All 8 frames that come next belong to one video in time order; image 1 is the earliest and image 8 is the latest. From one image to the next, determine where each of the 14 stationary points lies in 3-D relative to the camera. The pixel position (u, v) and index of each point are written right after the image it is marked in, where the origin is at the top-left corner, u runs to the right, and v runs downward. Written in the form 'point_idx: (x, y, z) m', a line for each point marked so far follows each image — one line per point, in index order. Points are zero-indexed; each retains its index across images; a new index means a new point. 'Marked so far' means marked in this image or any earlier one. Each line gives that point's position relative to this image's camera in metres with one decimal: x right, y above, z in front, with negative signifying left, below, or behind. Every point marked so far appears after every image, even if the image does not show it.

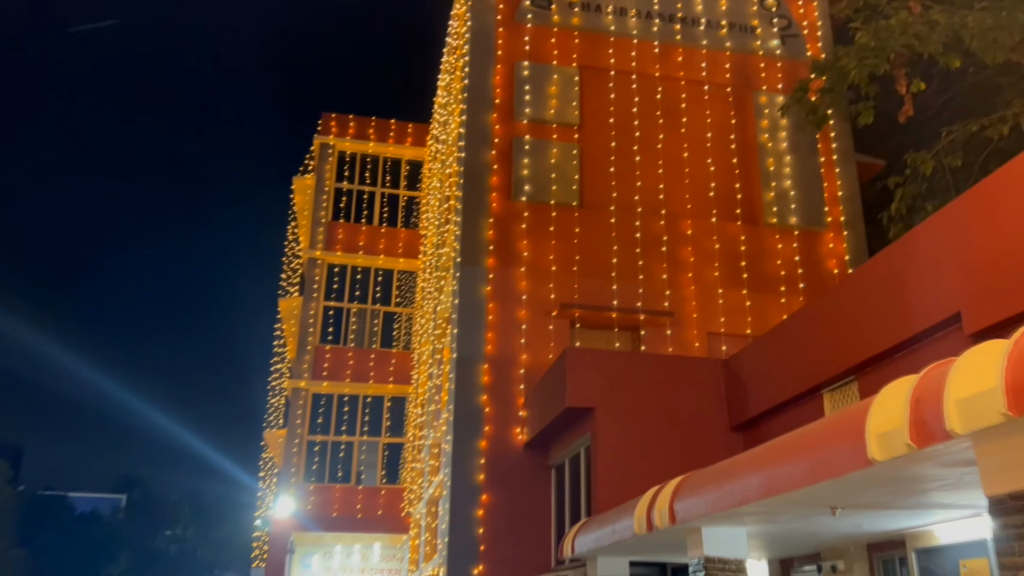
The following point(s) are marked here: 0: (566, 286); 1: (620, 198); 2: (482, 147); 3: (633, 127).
0: (+0.6, 0.0, +8.7) m
1: (+1.2, +1.0, +9.2) m
2: (-0.3, +1.5, +9.0) m
3: (+1.4, +1.8, +9.6) m
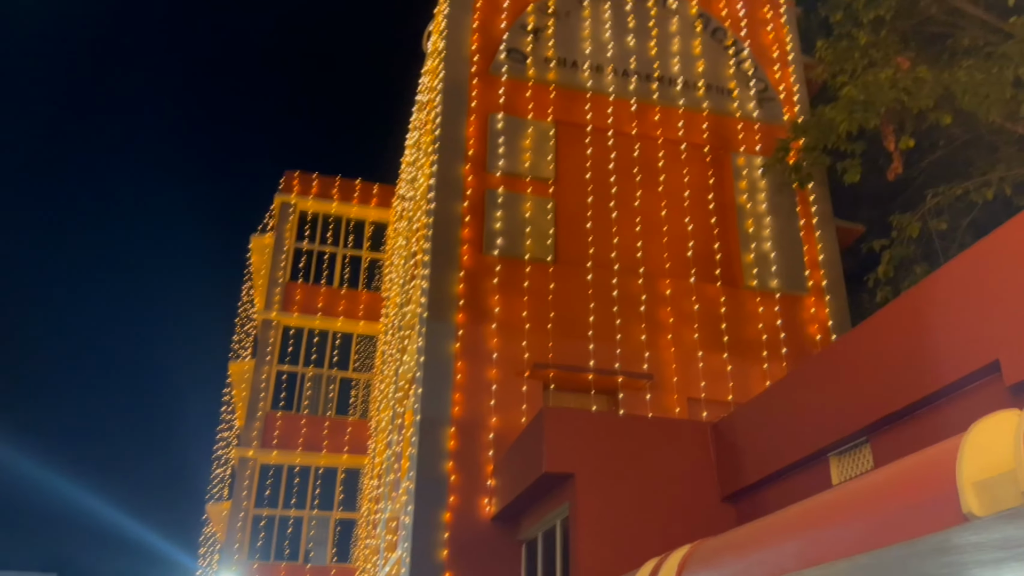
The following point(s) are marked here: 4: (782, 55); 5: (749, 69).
0: (+0.3, -0.5, +8.2) m
1: (+0.9, +0.4, +8.8) m
2: (-0.6, +0.9, +8.6) m
3: (+1.1, +1.2, +9.3) m
4: (+3.4, +3.0, +10.7) m
5: (+2.9, +2.7, +10.4) m
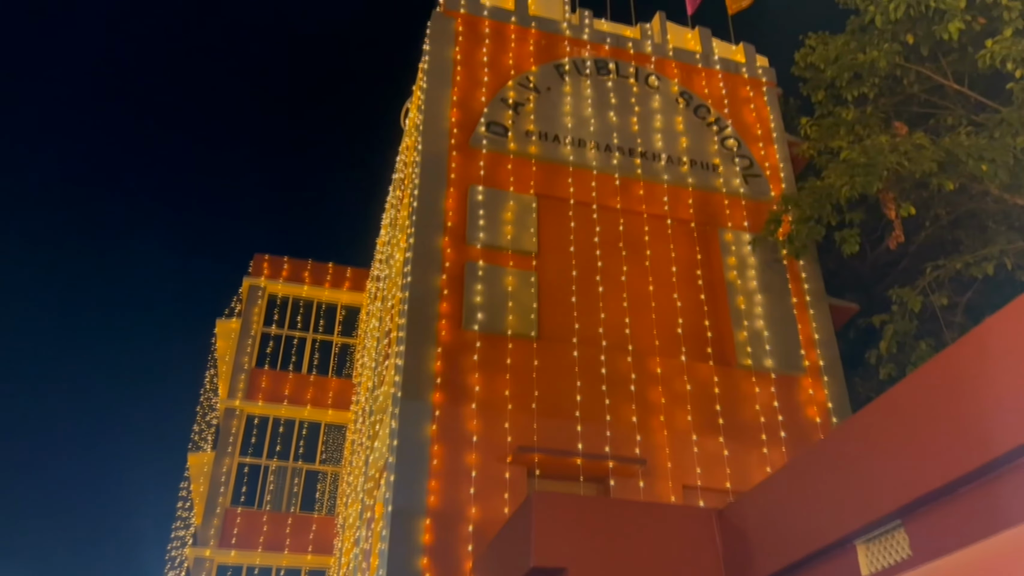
0: (+0.1, -1.2, +7.6) m
1: (+0.7, -0.4, +8.3) m
2: (-0.8, +0.2, +8.1) m
3: (+0.9, +0.3, +8.9) m
4: (+3.2, +2.0, +10.6) m
5: (+2.7, +1.7, +10.2) m
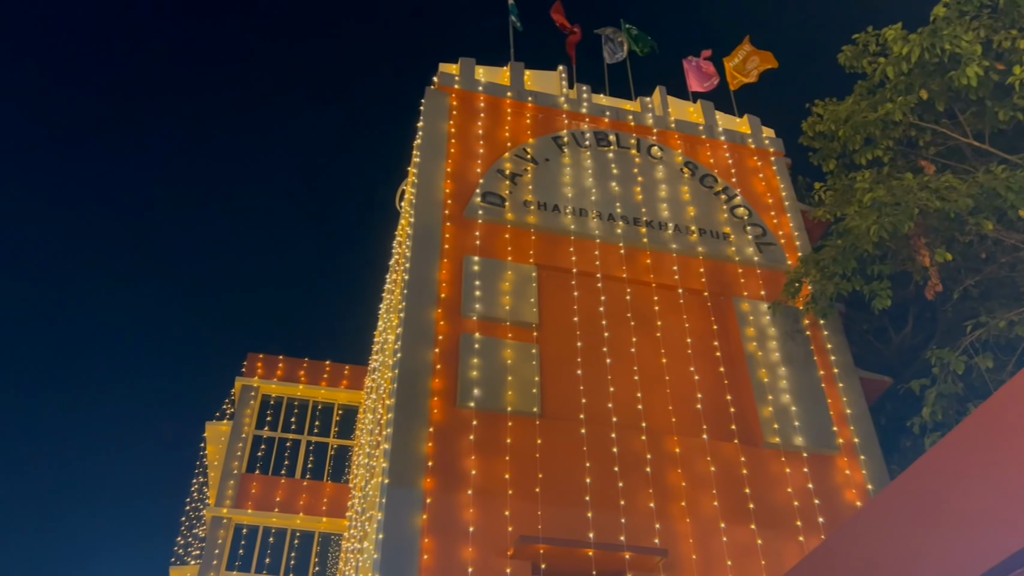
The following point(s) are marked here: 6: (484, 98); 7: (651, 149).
0: (+0.1, -1.8, +6.7) m
1: (+0.7, -1.1, +7.6) m
2: (-0.8, -0.5, +7.4) m
3: (+0.9, -0.4, +8.2) m
4: (+3.2, +1.0, +10.1) m
5: (+2.7, +0.8, +9.7) m
6: (-0.3, +2.2, +9.8) m
7: (+1.7, +1.7, +10.0) m
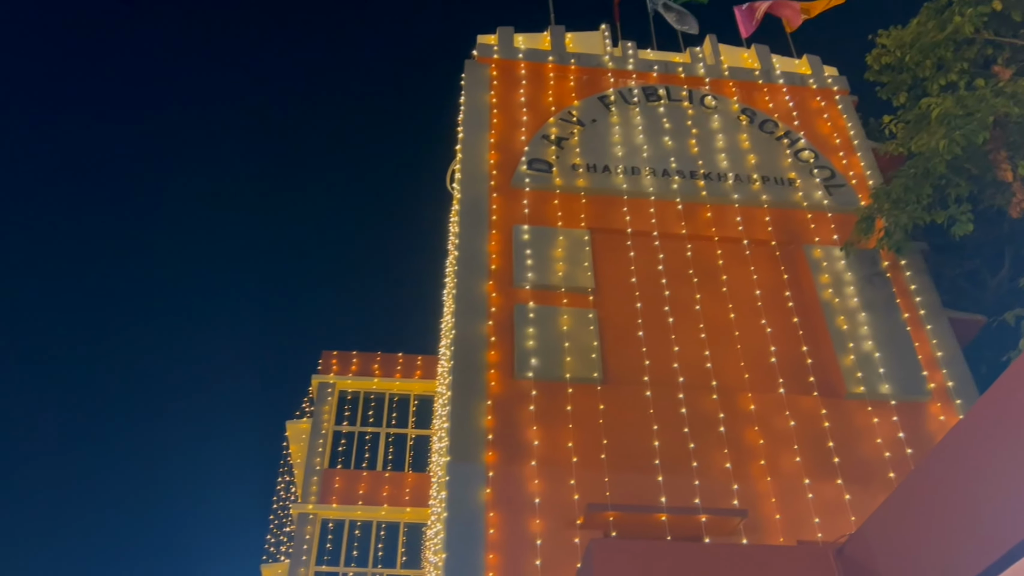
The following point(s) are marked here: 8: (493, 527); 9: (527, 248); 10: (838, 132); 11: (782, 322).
0: (+0.6, -1.5, +6.4) m
1: (+1.2, -0.7, +7.2) m
2: (-0.3, -0.3, +7.2) m
3: (+1.4, 0.0, +7.8) m
4: (+3.7, +1.7, +9.5) m
5: (+3.2, +1.4, +9.1) m
6: (+0.1, +2.5, +9.6) m
7: (+2.2, +2.1, +9.5) m
8: (-0.1, -1.7, +6.0) m
9: (+0.1, +0.4, +7.8) m
10: (+3.7, +1.8, +9.5) m
11: (+2.5, -0.3, +7.8) m
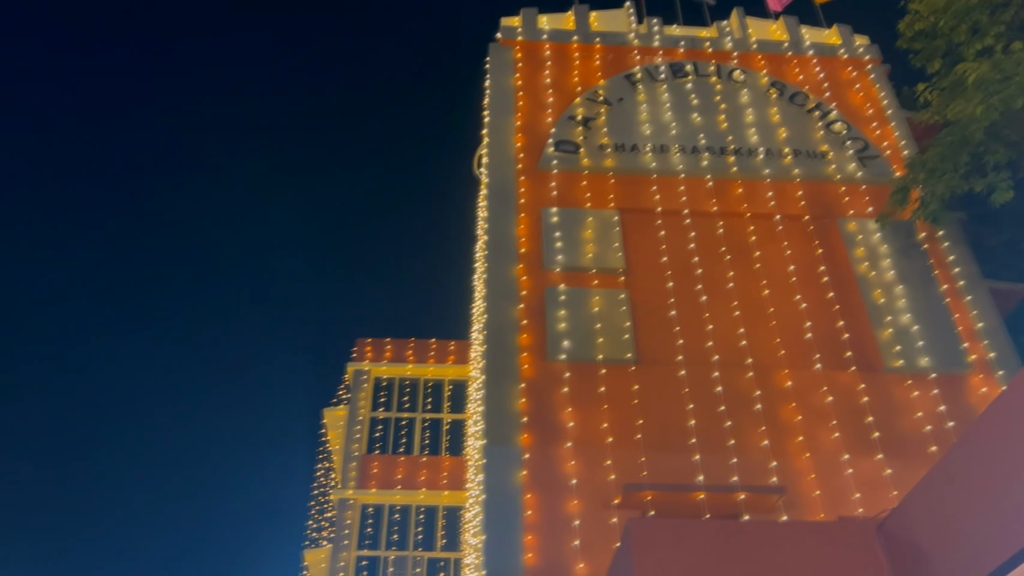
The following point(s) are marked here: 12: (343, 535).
0: (+0.9, -1.3, +6.4) m
1: (+1.5, -0.5, +7.2) m
2: (0.0, -0.1, +7.2) m
3: (+1.7, +0.2, +7.7) m
4: (+4.0, +2.0, +9.3) m
5: (+3.5, +1.7, +9.0) m
6: (+0.4, +2.7, +9.5) m
7: (+2.5, +2.4, +9.4) m
8: (+0.1, -1.6, +6.1) m
9: (+0.4, +0.5, +7.8) m
10: (+4.0, +2.1, +9.4) m
11: (+2.8, -0.1, +7.7) m
12: (-2.6, -3.8, +12.8) m
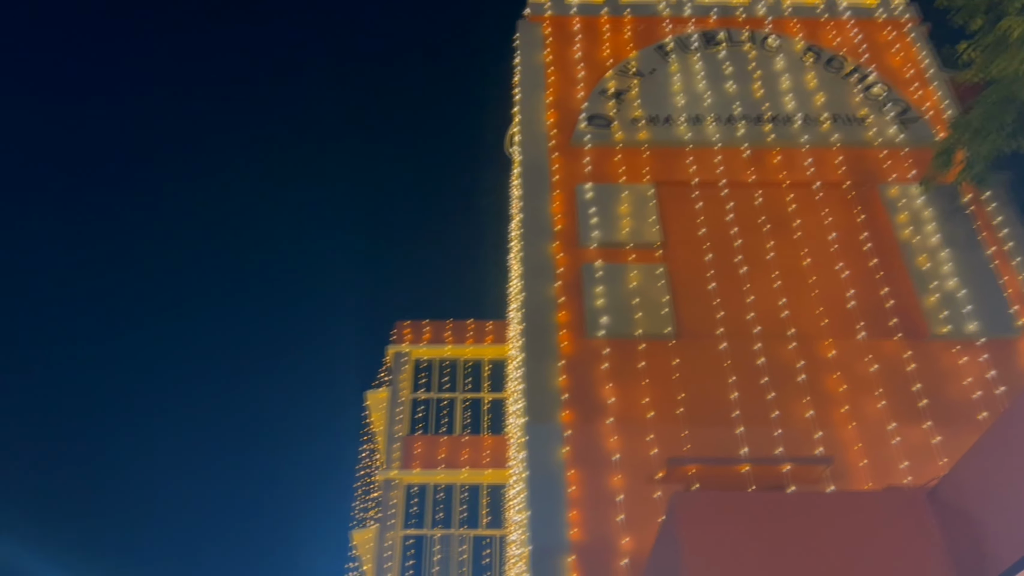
0: (+1.2, -1.1, +6.4) m
1: (+1.8, -0.3, +7.1) m
2: (+0.3, +0.1, +7.2) m
3: (+2.0, +0.4, +7.7) m
4: (+4.4, +2.3, +9.0) m
5: (+3.8, +2.0, +8.8) m
6: (+0.7, +3.0, +9.4) m
7: (+2.8, +2.7, +9.2) m
8: (+0.4, -1.4, +6.1) m
9: (+0.7, +0.8, +7.7) m
10: (+4.3, +2.4, +9.1) m
11: (+3.1, +0.2, +7.5) m
12: (-1.9, -3.5, +13.0) m
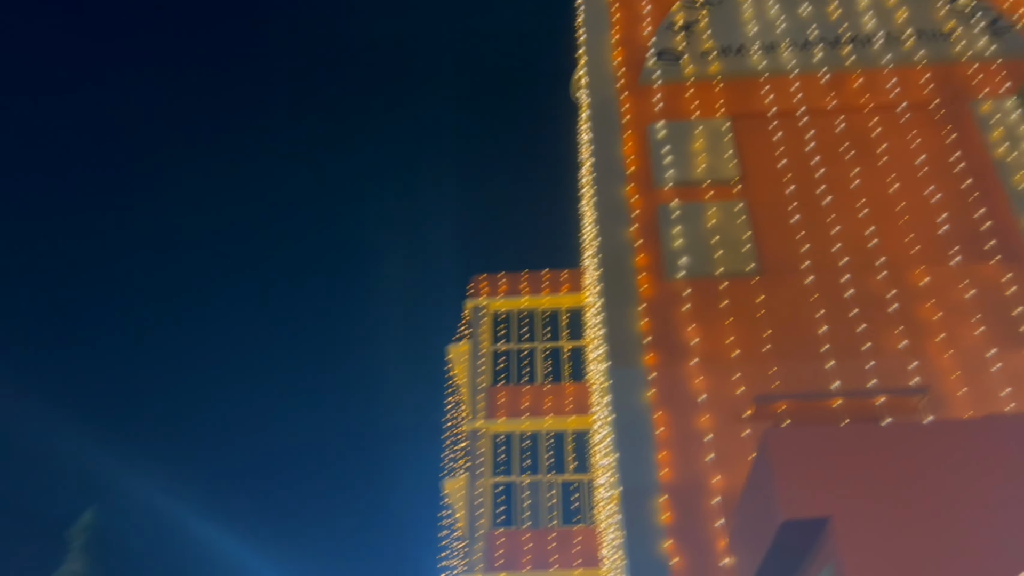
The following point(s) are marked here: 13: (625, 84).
0: (+1.9, -0.6, +6.3) m
1: (+2.5, +0.3, +6.9) m
2: (+0.9, +0.6, +7.1) m
3: (+2.7, +1.0, +7.4) m
4: (+5.0, +3.1, +8.5) m
5: (+4.5, +2.8, +8.3) m
6: (+1.4, +3.6, +9.1) m
7: (+3.4, +3.5, +8.8) m
8: (+1.1, -1.0, +6.1) m
9: (+1.4, +1.3, +7.6) m
10: (+5.0, +3.2, +8.6) m
11: (+3.8, +0.9, +7.2) m
12: (-0.6, -2.8, +13.3) m
13: (+1.1, +2.0, +8.1) m
